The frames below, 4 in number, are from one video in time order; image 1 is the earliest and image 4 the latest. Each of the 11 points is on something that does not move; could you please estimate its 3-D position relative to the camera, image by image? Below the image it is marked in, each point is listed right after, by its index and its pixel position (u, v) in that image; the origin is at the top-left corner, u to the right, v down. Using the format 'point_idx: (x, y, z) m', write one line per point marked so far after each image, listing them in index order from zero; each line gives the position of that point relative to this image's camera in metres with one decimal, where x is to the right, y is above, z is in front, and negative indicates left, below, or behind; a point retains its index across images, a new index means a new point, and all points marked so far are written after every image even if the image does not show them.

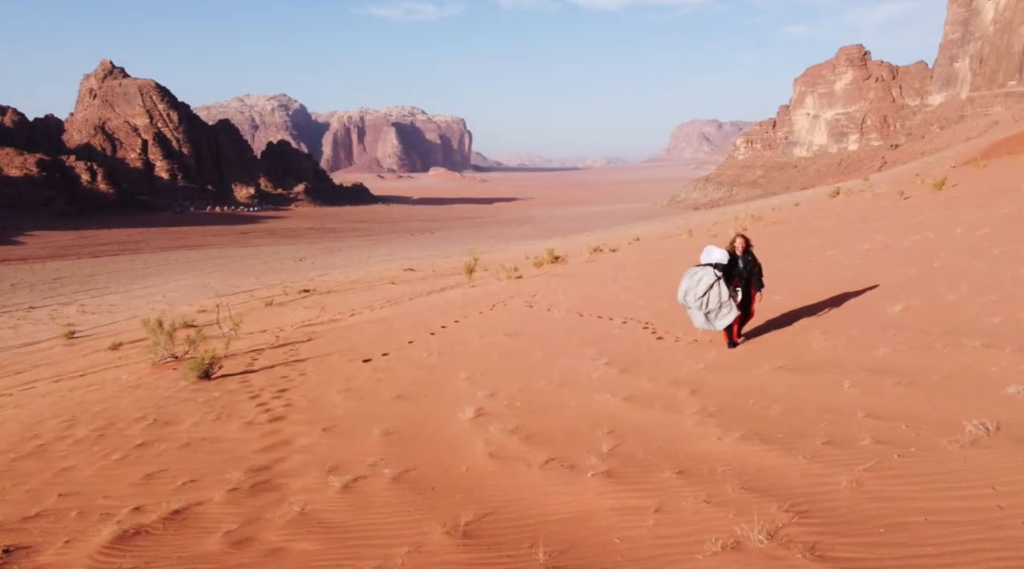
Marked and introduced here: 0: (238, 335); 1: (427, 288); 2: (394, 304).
0: (-3.6, -0.7, +10.5) m
1: (-1.8, -0.1, +17.4) m
2: (-1.9, -0.3, +13.0) m
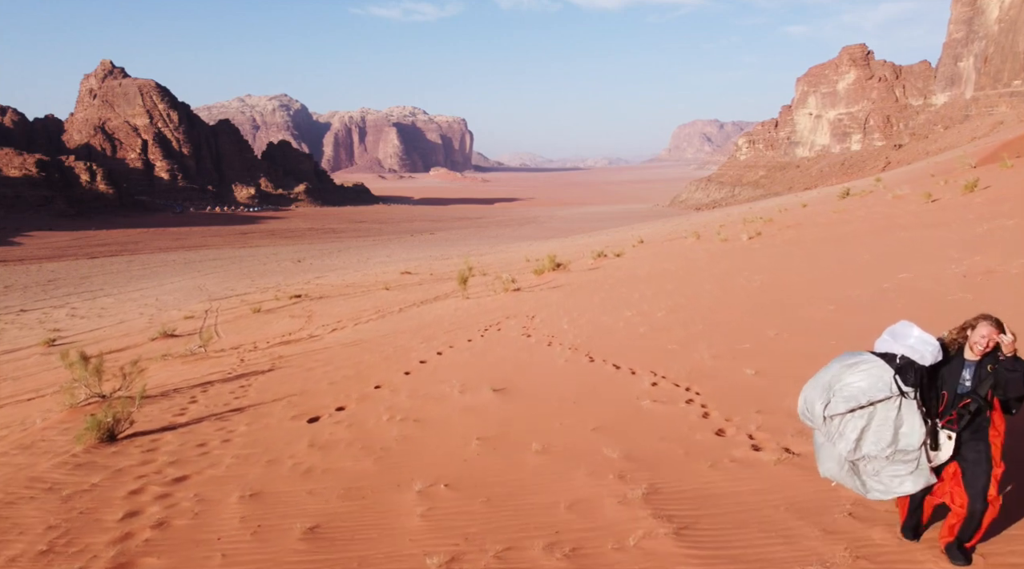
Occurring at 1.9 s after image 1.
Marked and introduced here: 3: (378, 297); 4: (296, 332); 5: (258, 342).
0: (-3.7, -0.8, +9.5) m
1: (-1.8, -0.2, +16.4) m
2: (-1.9, -0.5, +12.0) m
3: (-3.3, -0.3, +19.9) m
4: (-3.2, -0.7, +11.7) m
5: (-3.4, -0.8, +10.8) m
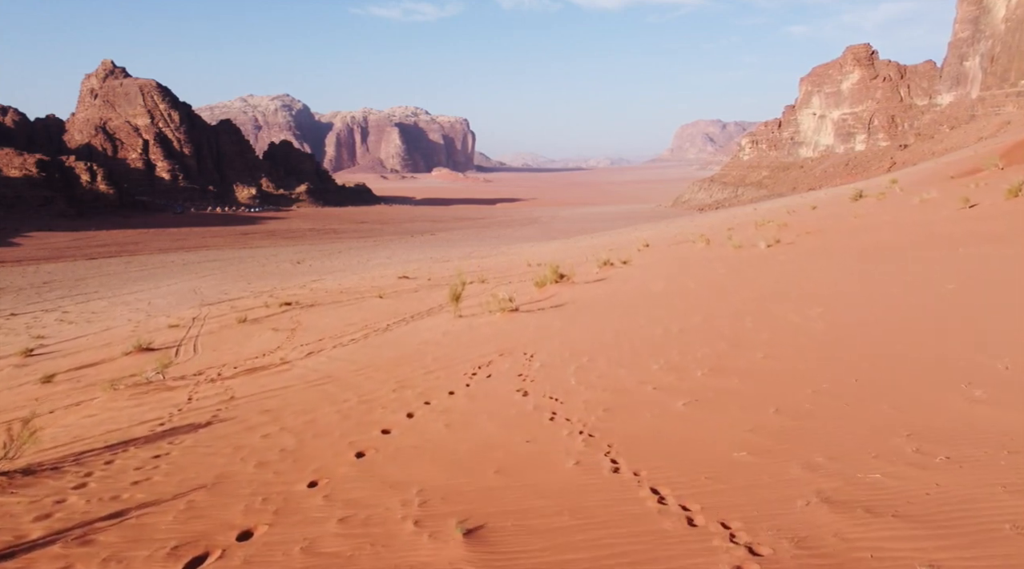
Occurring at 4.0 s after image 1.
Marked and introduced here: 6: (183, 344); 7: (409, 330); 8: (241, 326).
0: (-3.7, -1.0, +8.4) m
1: (-1.8, -0.4, +15.2) m
2: (-1.9, -0.7, +10.8) m
3: (-3.3, -0.5, +18.8) m
4: (-3.2, -0.9, +10.5) m
5: (-3.5, -1.0, +9.6) m
6: (-7.0, -1.2, +17.0) m
7: (-1.3, -0.6, +10.1) m
8: (-6.6, -1.0, +19.4) m
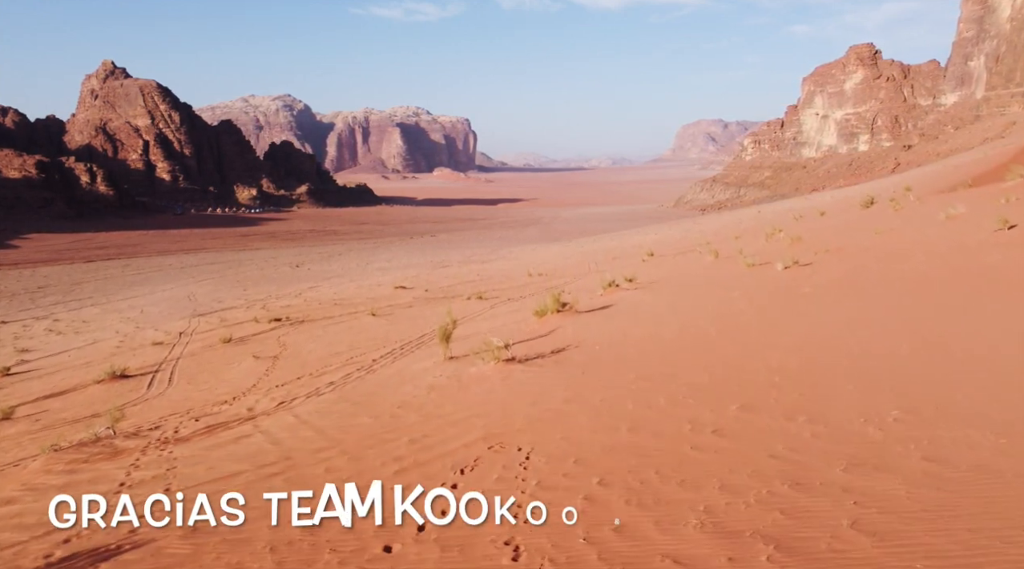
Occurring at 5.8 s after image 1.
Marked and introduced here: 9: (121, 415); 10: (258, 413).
0: (-3.7, -1.5, +7.3) m
1: (-1.8, -0.9, +14.2) m
2: (-2.0, -1.1, +9.8) m
3: (-3.3, -1.0, +17.7) m
4: (-3.3, -1.4, +9.5) m
5: (-3.5, -1.4, +8.6) m
6: (-7.0, -1.7, +16.0) m
7: (-1.3, -1.0, +9.0) m
8: (-6.7, -1.4, +18.4) m
9: (-4.7, -1.5, +9.6) m
10: (-2.5, -1.3, +8.2) m
